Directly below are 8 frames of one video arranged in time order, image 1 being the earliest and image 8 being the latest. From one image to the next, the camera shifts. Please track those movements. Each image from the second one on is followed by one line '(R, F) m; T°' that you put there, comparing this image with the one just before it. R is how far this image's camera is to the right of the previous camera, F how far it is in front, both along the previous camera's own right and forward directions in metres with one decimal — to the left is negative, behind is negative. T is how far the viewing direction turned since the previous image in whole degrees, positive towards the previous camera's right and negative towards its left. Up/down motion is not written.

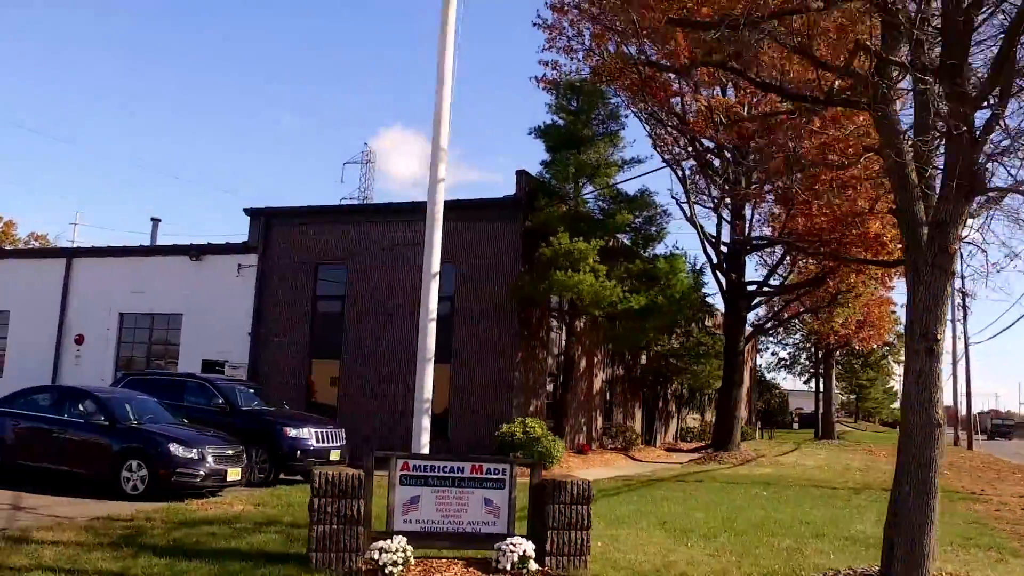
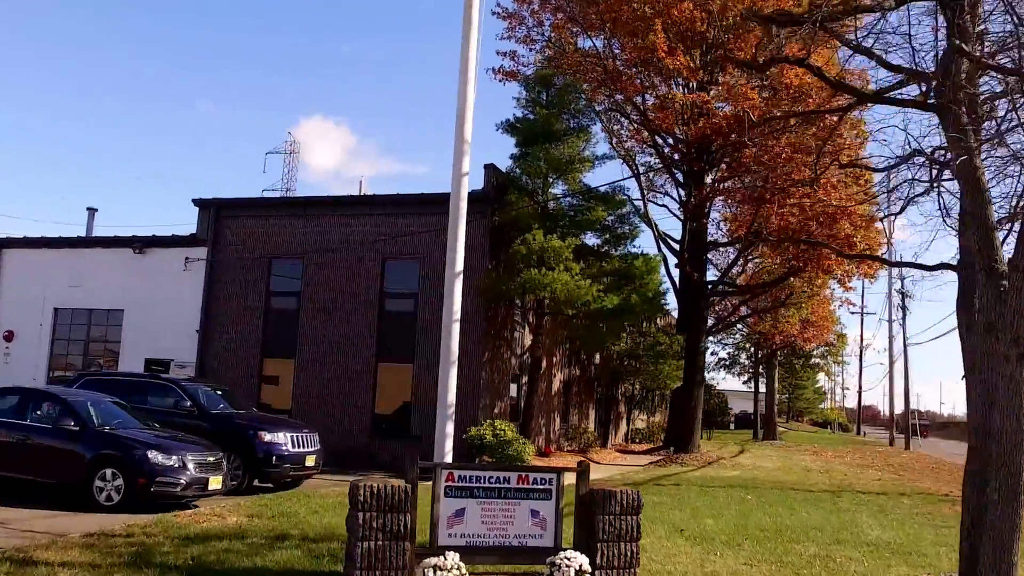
(-1.3, +0.6) m; +5°
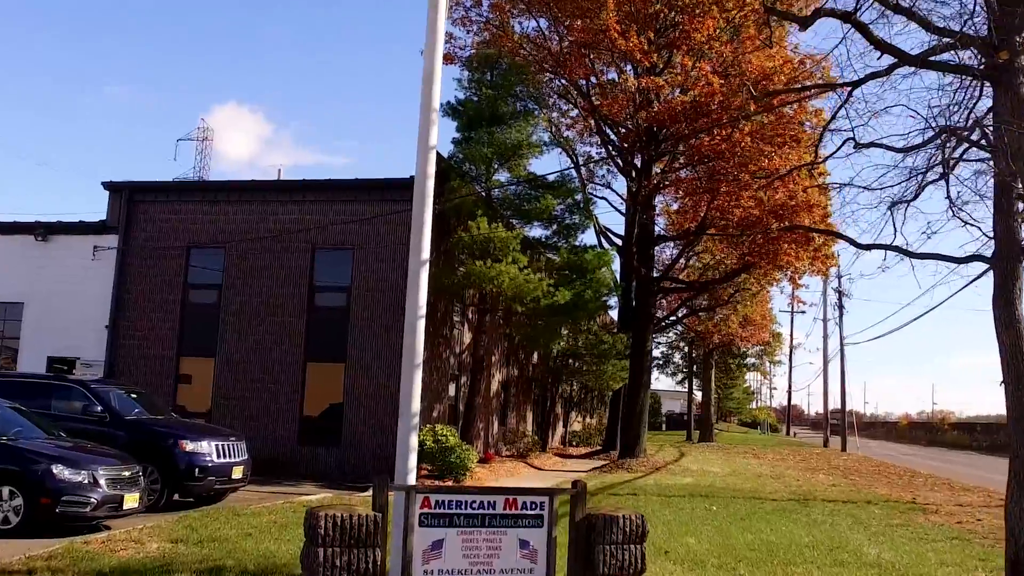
(-0.6, +1.4) m; +5°
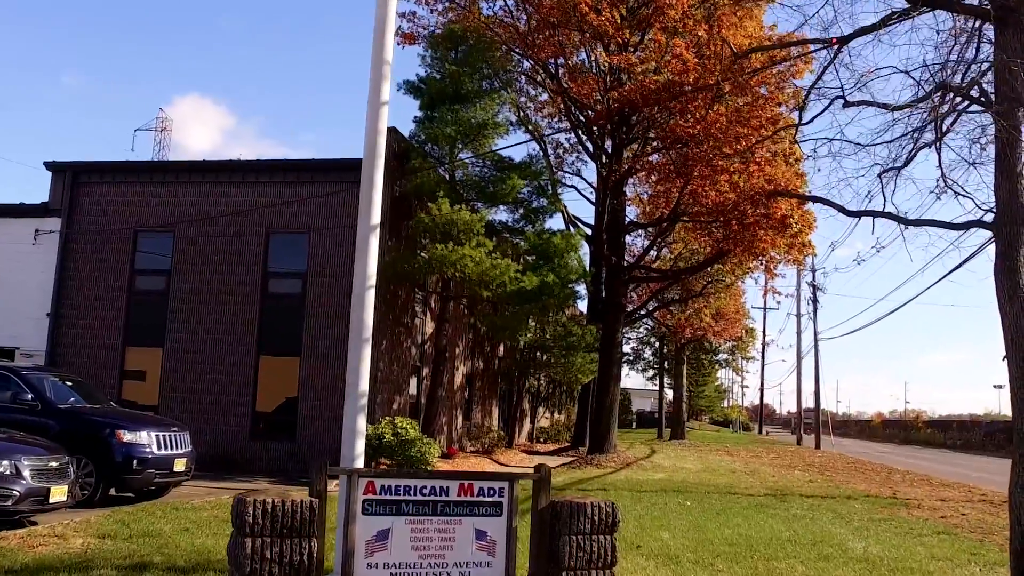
(+0.1, +0.9) m; +1°
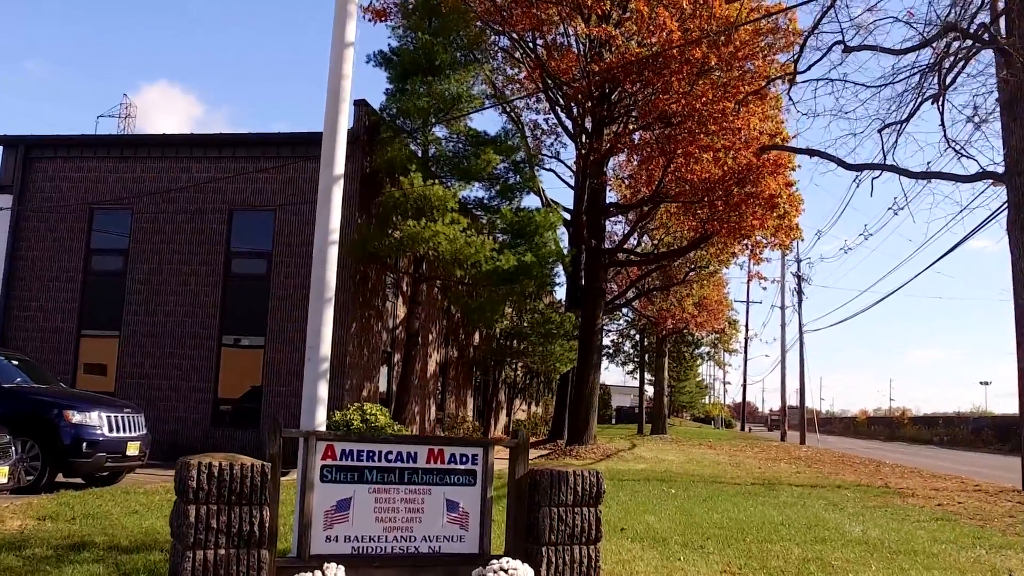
(0.0, +0.7) m; +1°
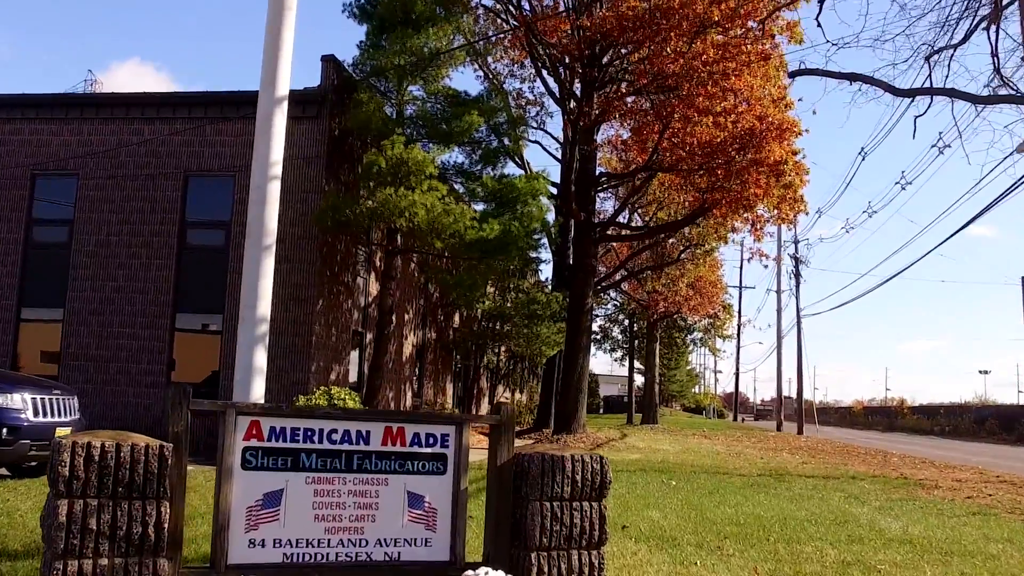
(0.0, +1.5) m; +1°
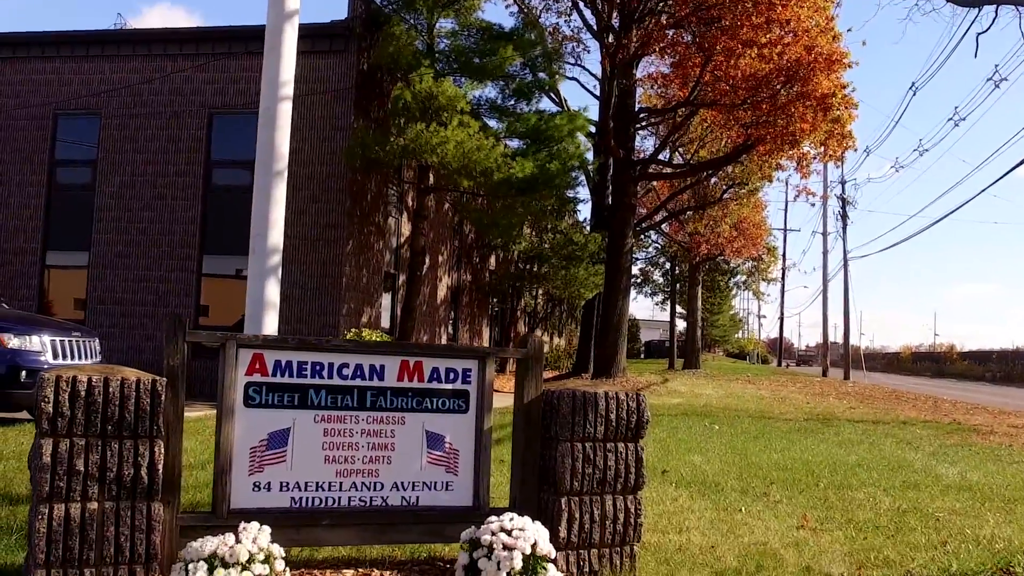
(+0.1, +0.5) m; -2°
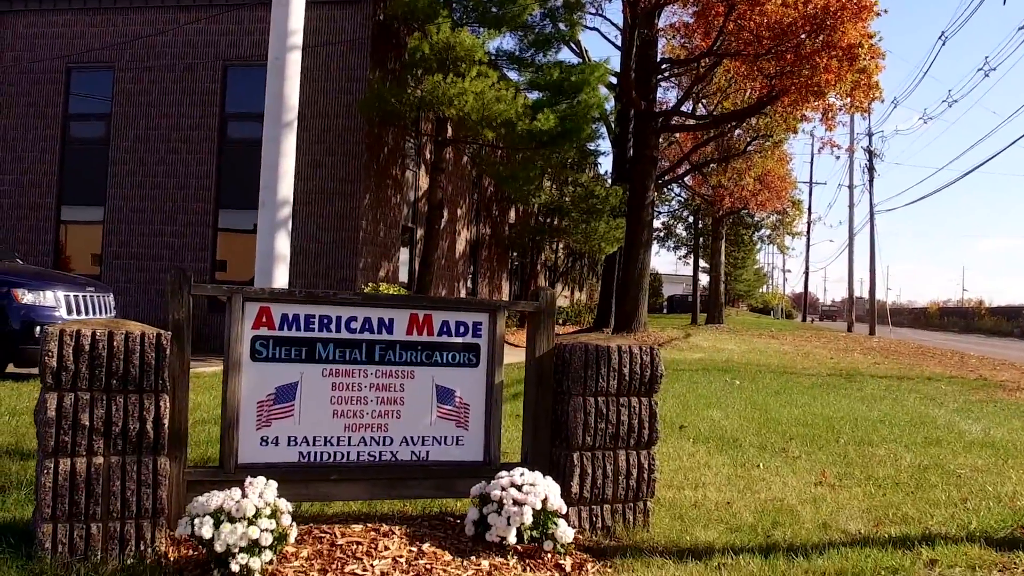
(+0.1, +0.1) m; -1°
